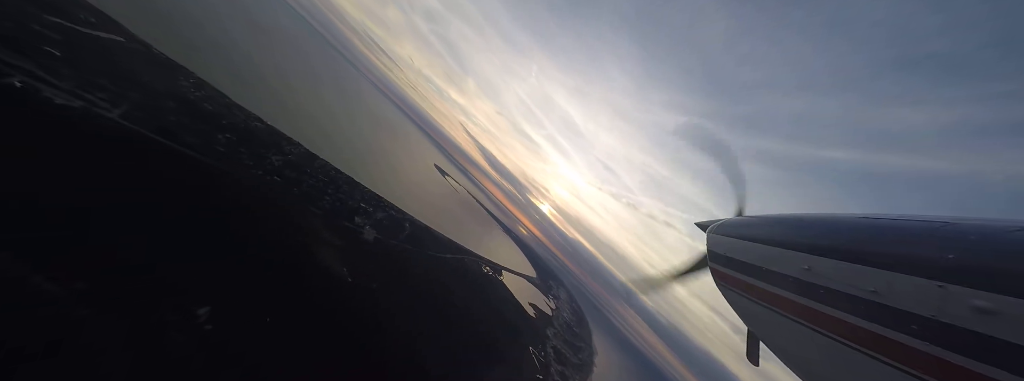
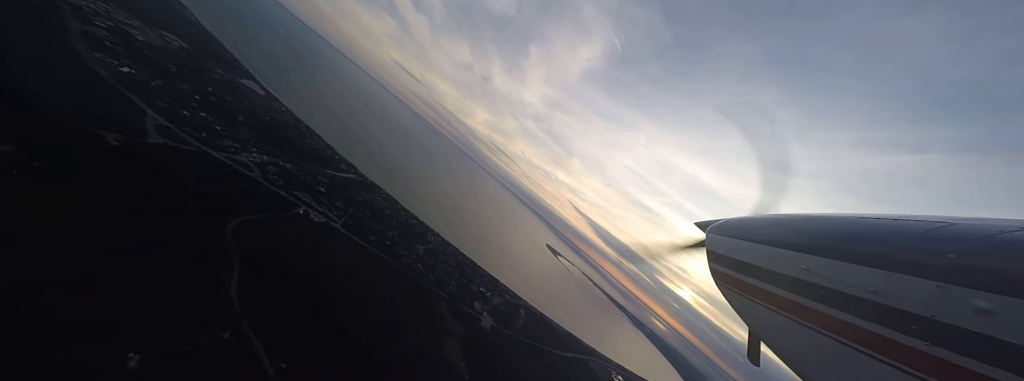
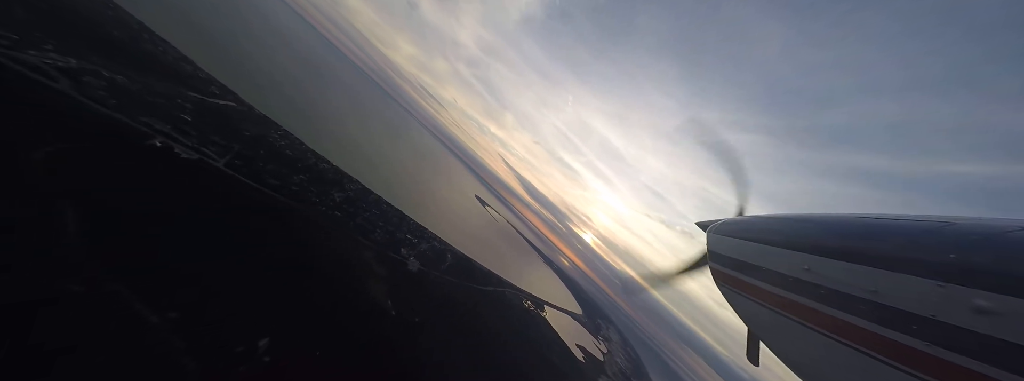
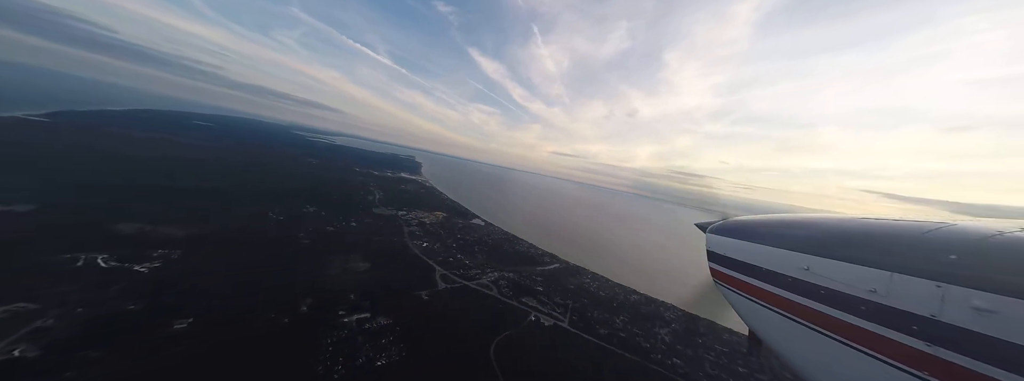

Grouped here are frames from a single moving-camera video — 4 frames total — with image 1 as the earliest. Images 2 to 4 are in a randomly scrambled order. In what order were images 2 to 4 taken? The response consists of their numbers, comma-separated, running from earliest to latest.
3, 2, 4
